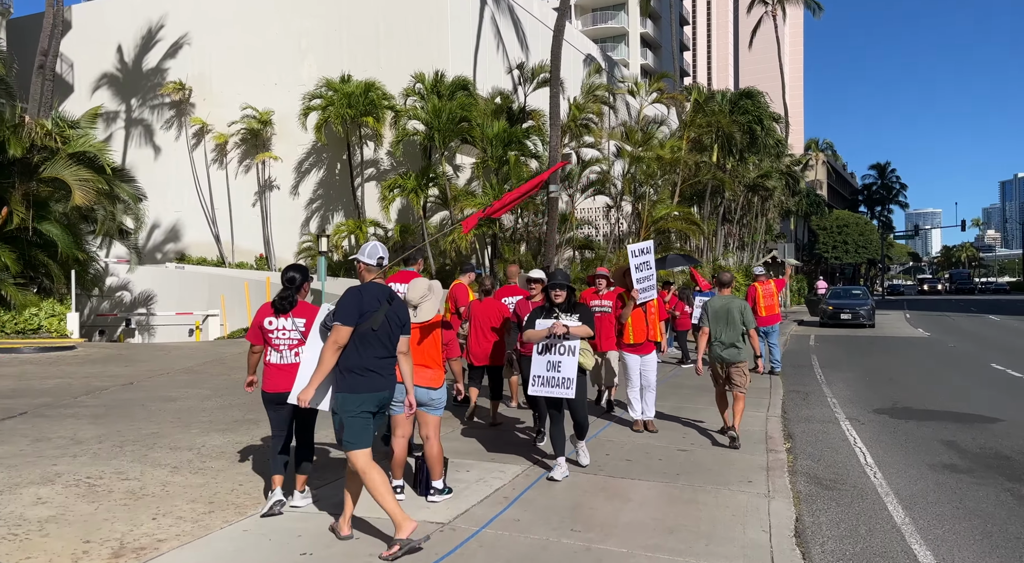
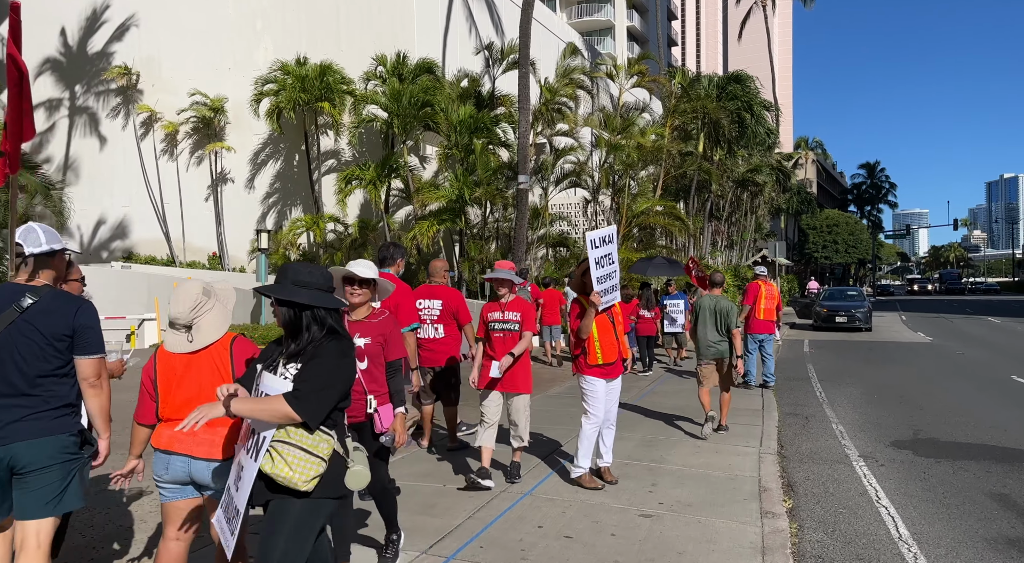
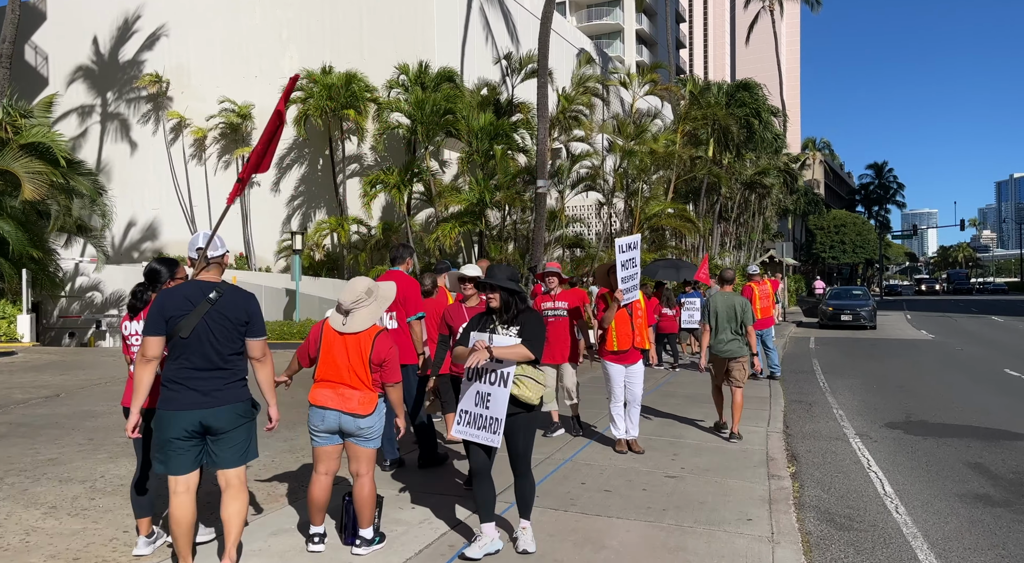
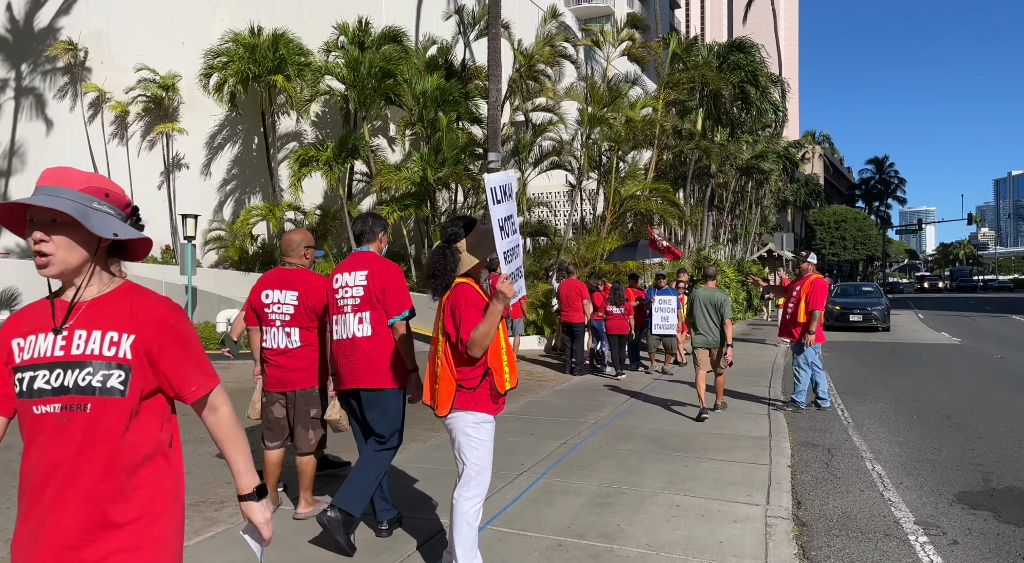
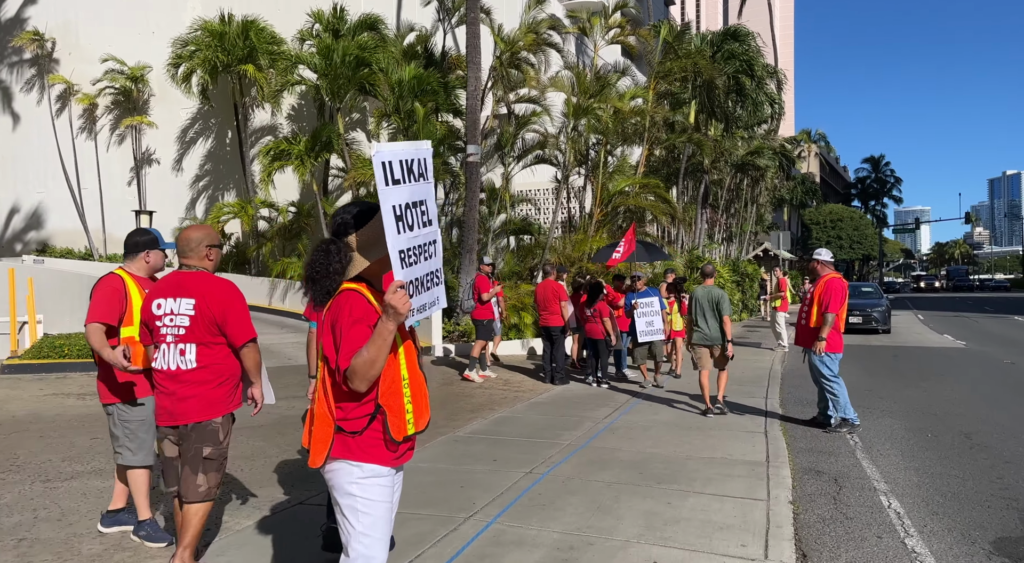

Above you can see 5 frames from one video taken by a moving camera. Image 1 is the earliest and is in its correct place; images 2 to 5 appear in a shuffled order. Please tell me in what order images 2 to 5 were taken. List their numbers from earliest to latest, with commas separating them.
3, 2, 4, 5
